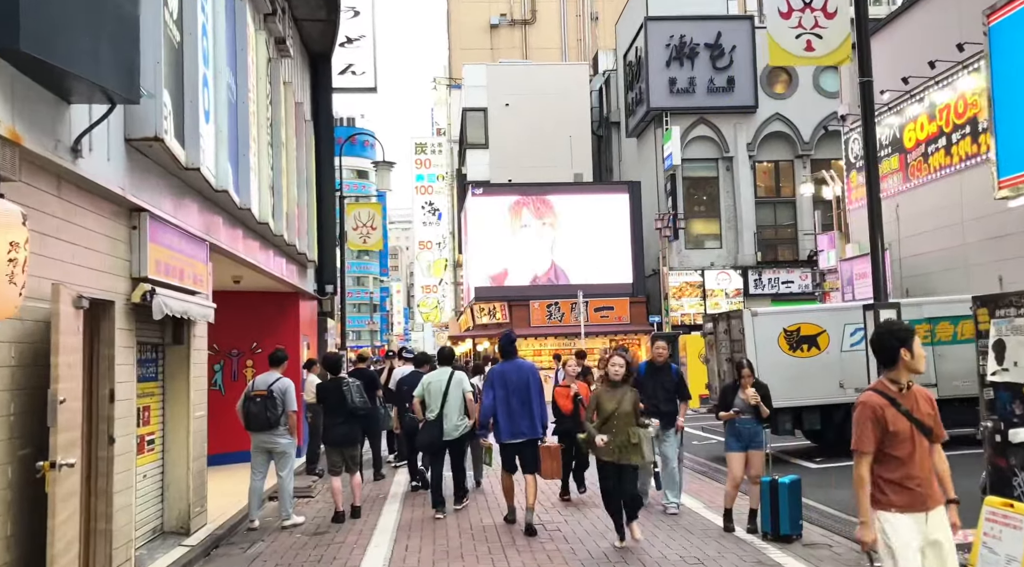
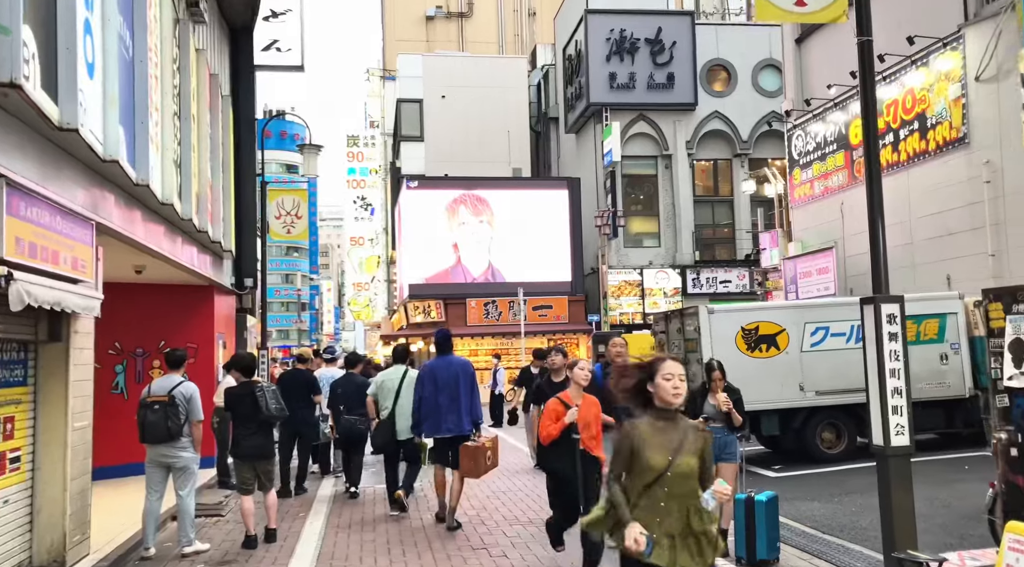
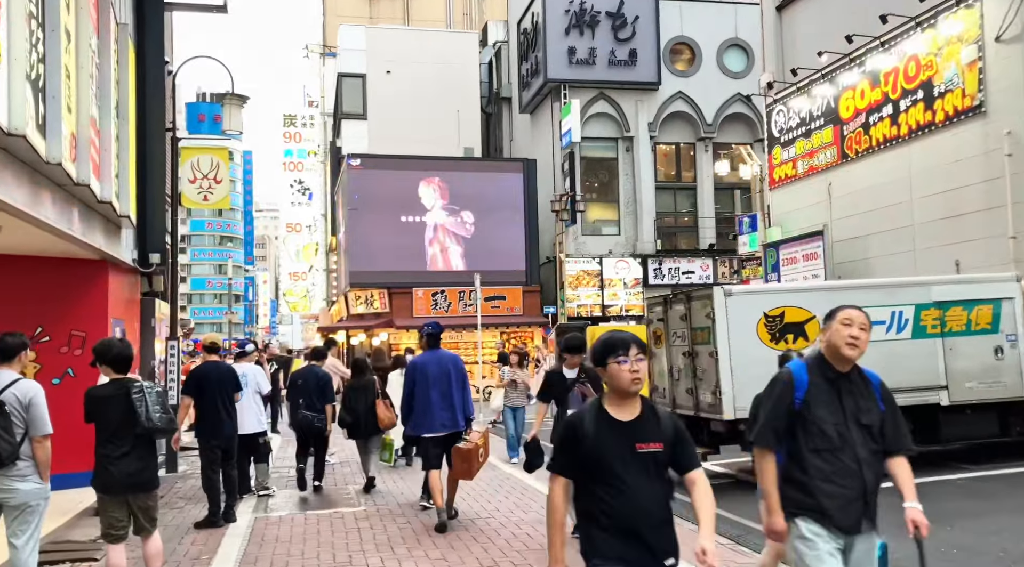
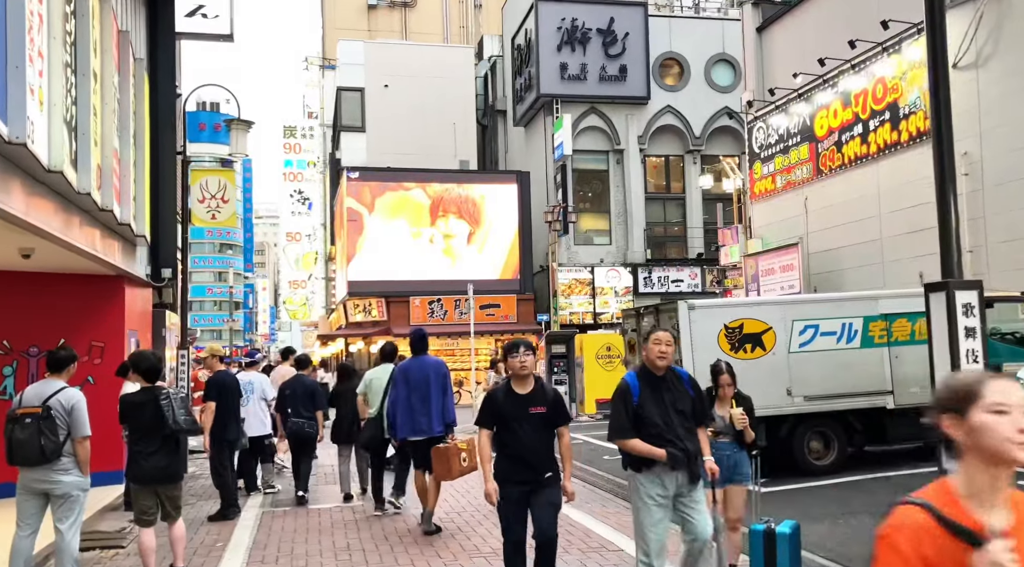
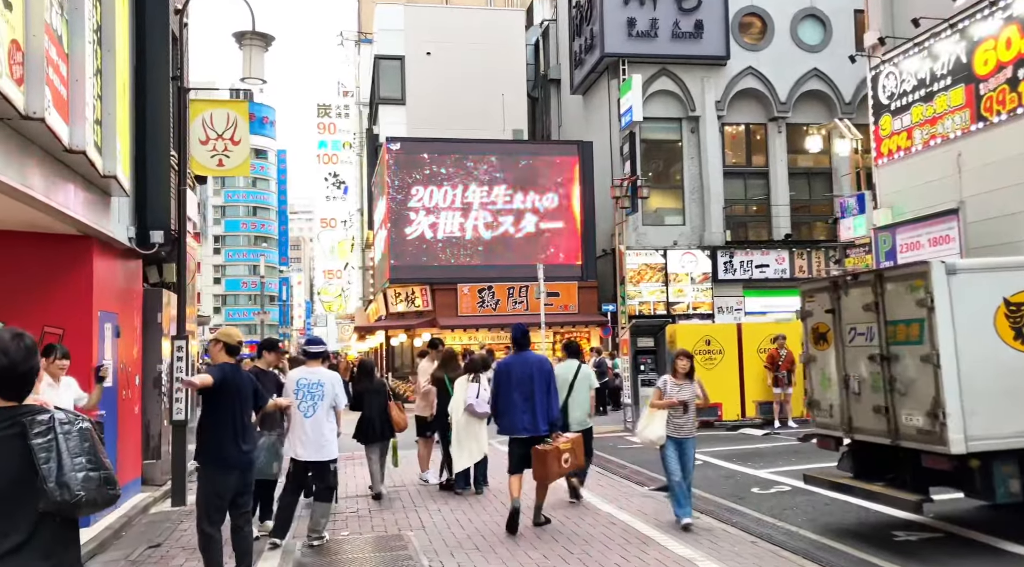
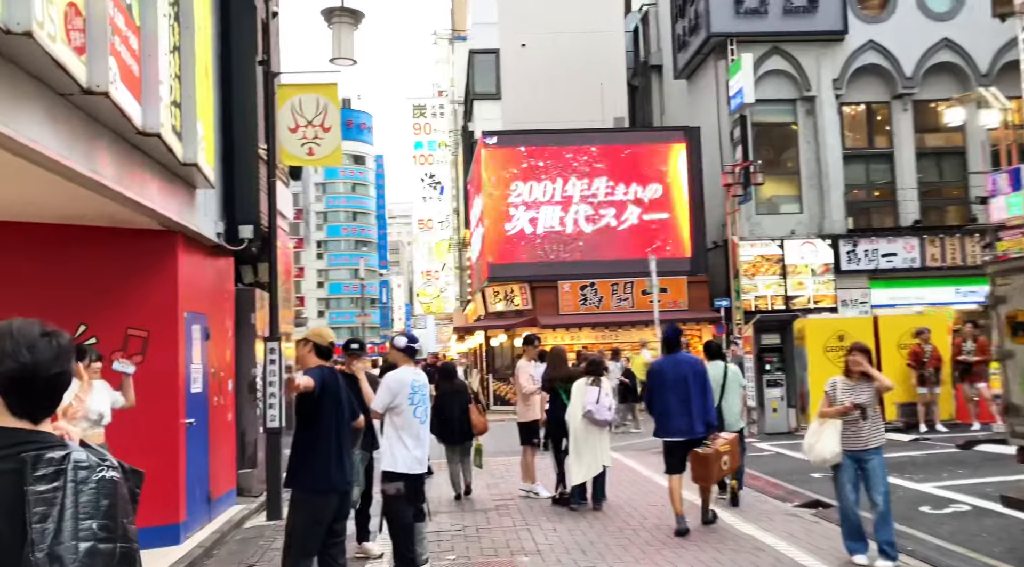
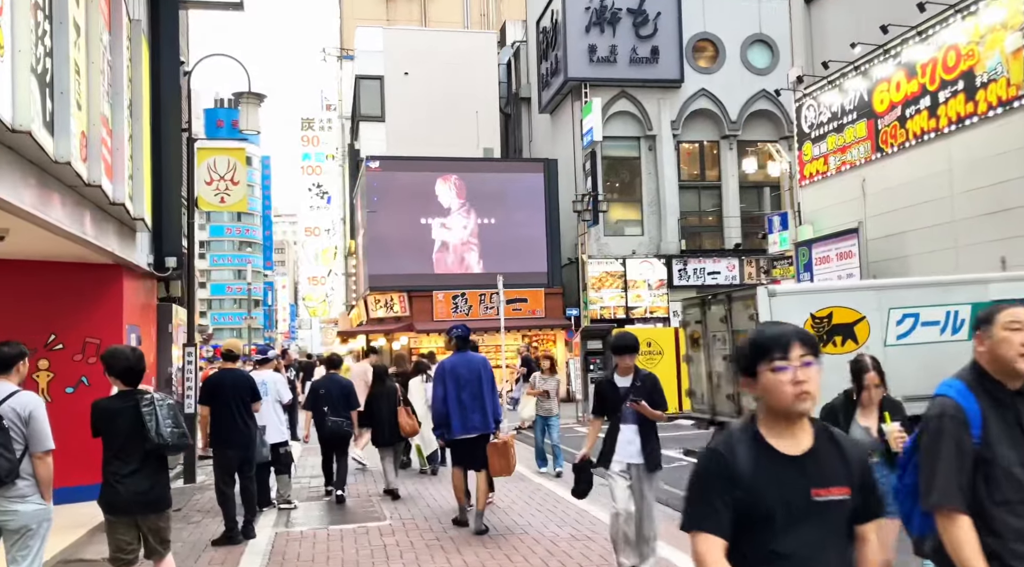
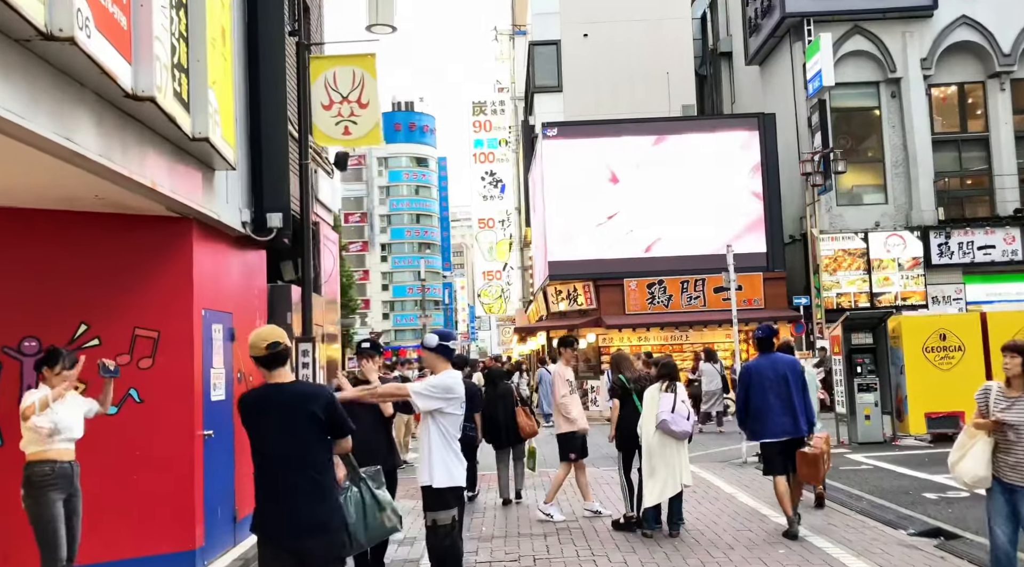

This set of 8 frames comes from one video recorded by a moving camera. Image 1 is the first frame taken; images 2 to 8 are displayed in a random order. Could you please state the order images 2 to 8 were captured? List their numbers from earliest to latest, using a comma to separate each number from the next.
2, 4, 3, 7, 5, 6, 8
